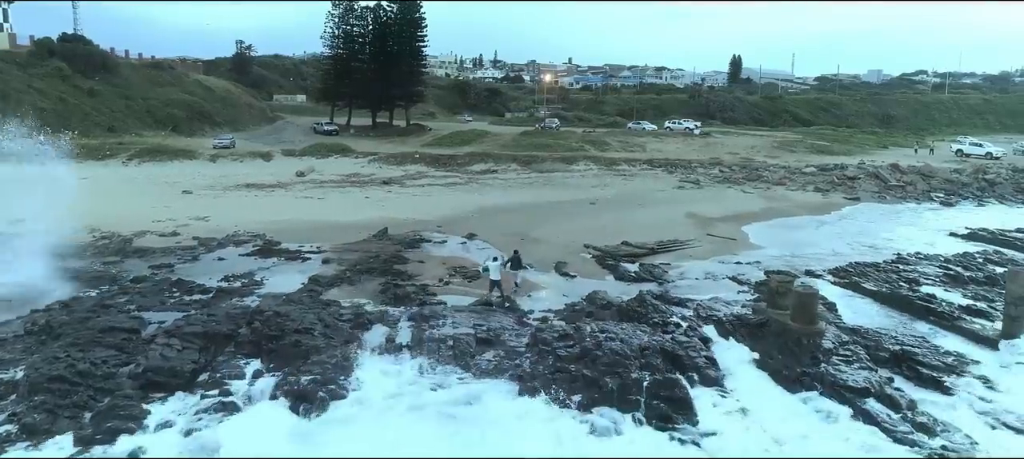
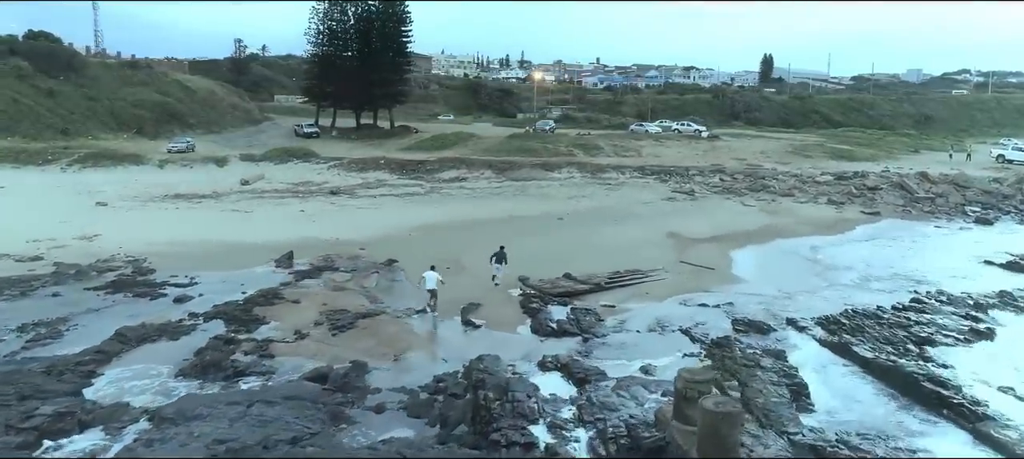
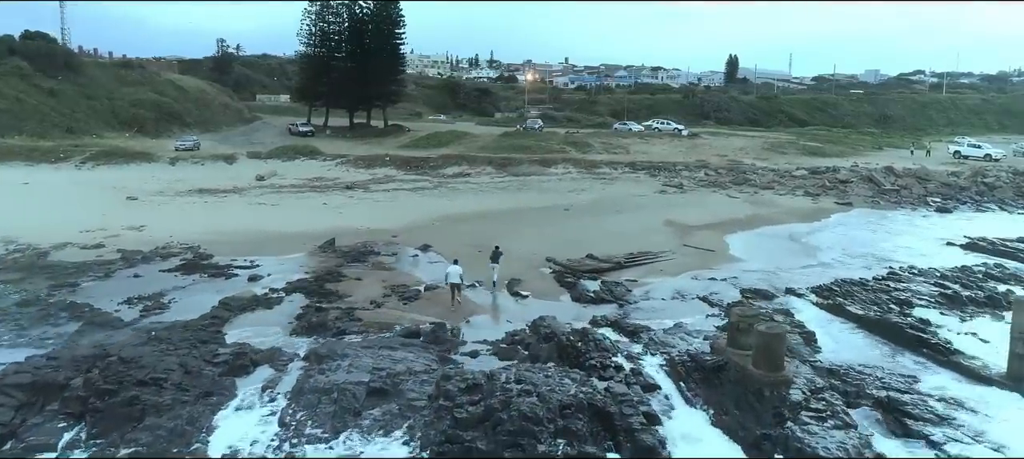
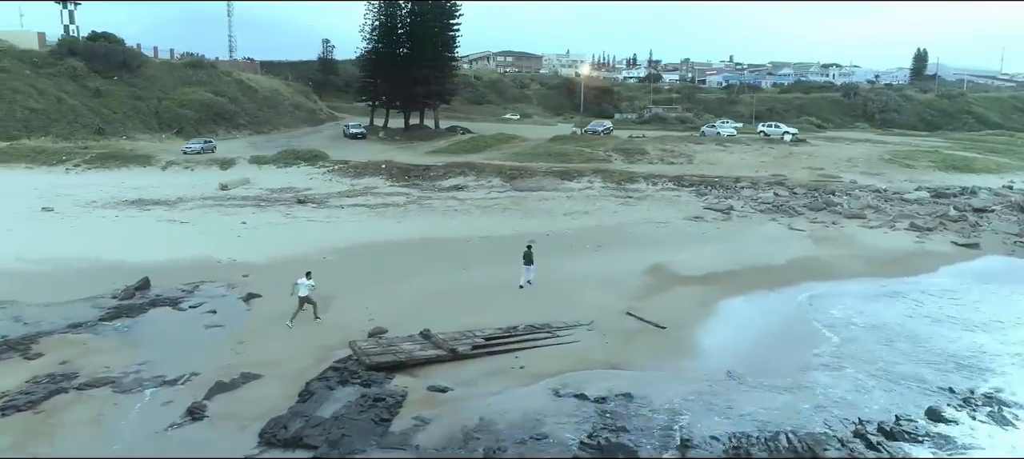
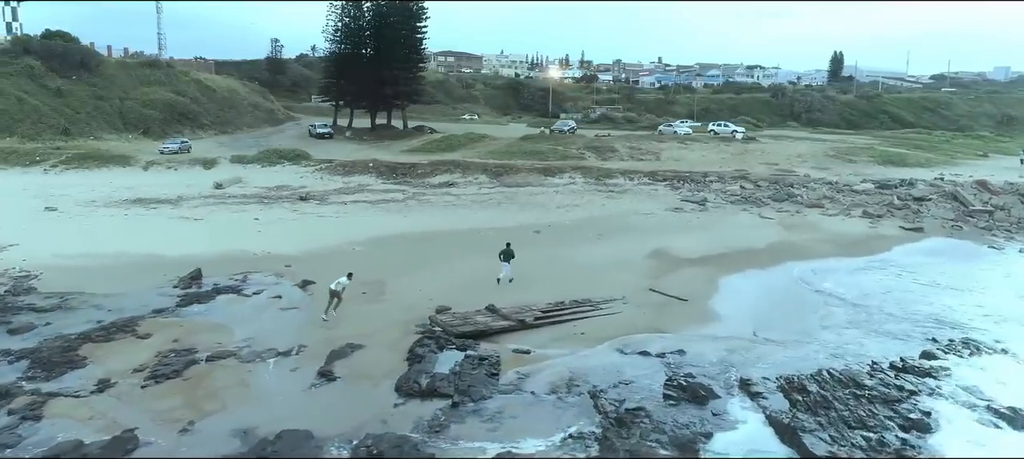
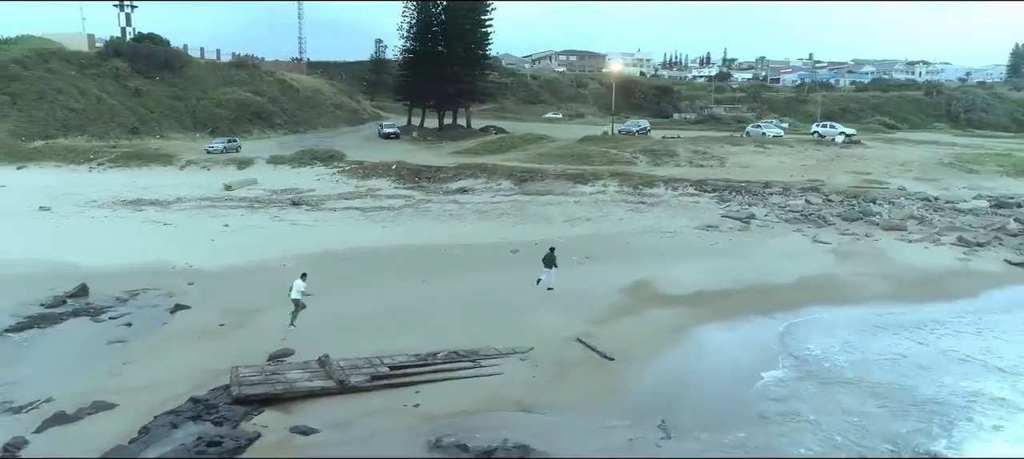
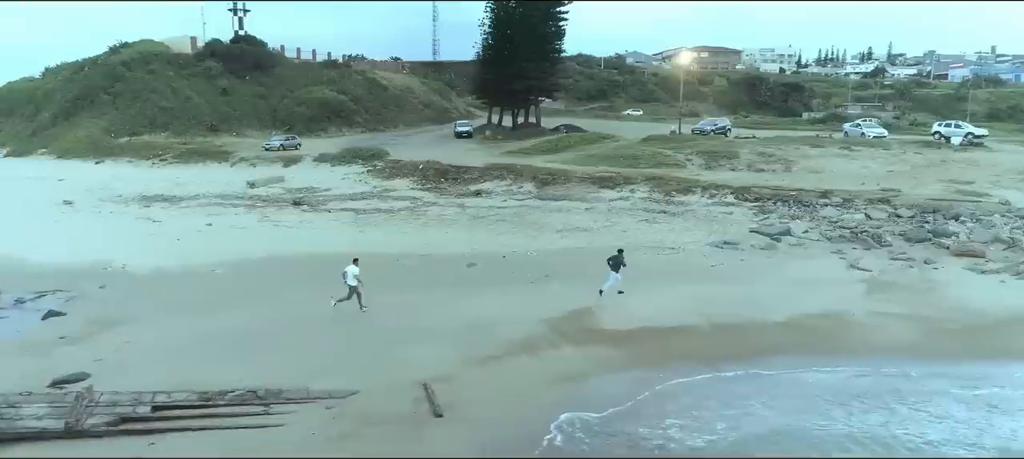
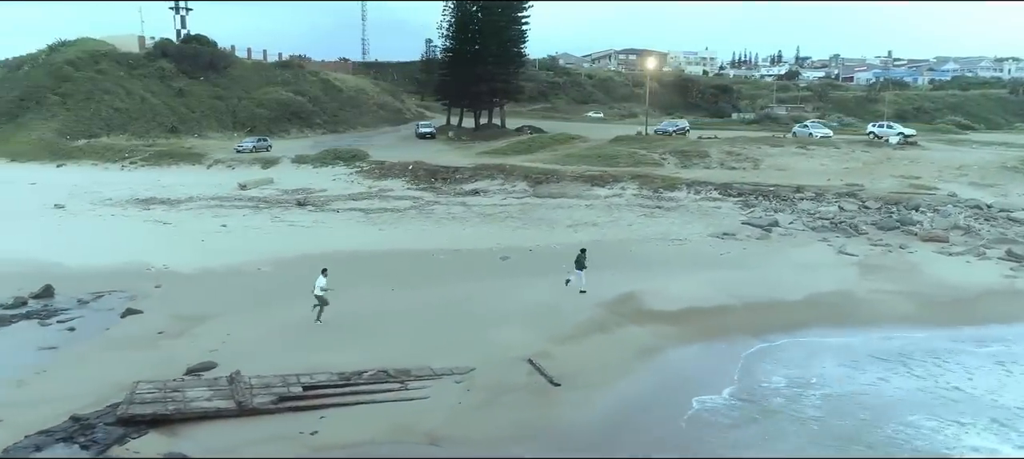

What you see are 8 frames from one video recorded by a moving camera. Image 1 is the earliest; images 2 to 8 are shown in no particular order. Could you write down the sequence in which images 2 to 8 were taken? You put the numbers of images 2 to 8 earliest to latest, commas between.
3, 2, 5, 4, 6, 8, 7
